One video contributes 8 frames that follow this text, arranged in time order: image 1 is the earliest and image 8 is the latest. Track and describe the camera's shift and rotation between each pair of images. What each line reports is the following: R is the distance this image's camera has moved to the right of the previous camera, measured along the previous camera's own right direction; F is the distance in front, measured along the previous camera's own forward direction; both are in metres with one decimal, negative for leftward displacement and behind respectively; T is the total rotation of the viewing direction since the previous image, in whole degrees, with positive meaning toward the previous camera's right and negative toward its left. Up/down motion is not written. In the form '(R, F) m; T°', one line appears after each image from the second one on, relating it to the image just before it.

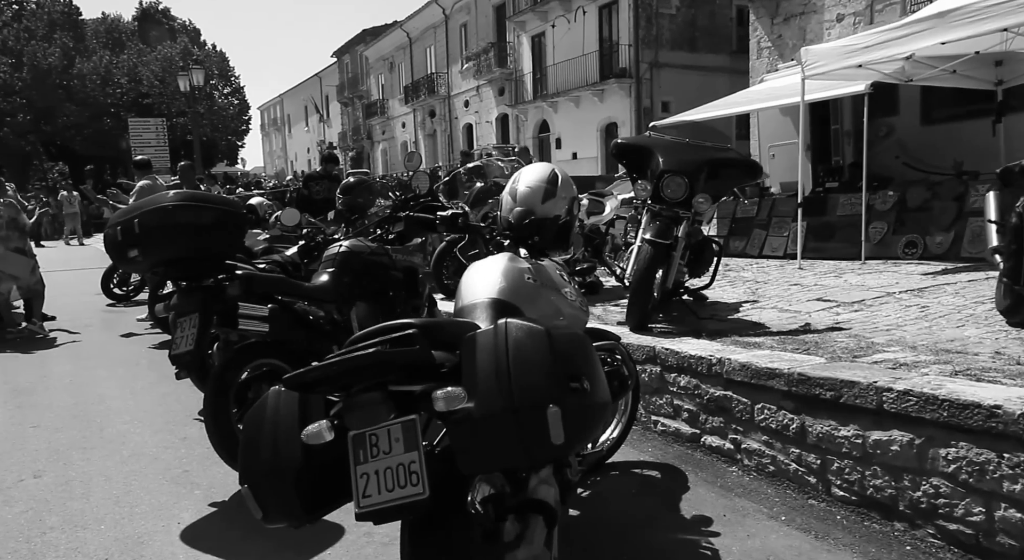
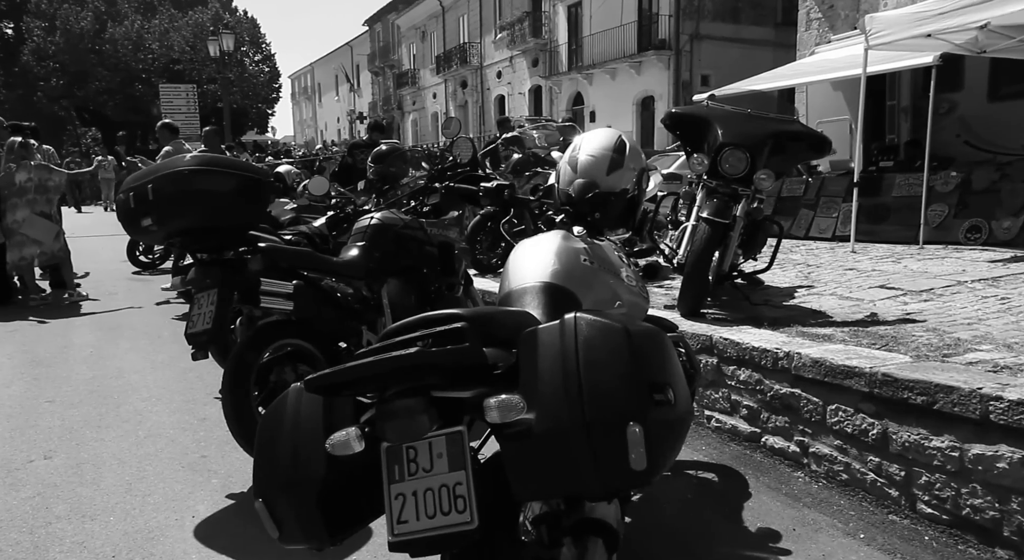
(-0.1, +0.4) m; -2°
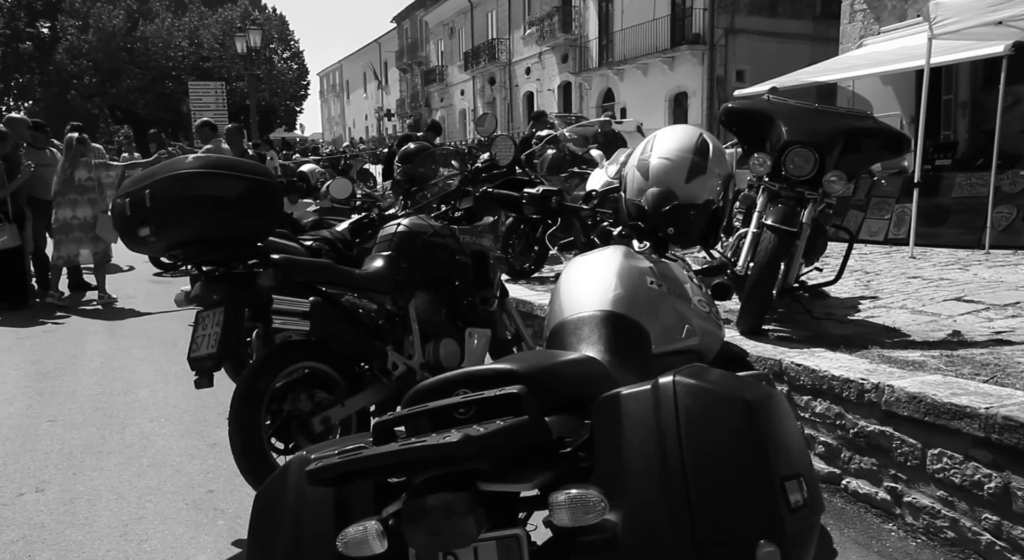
(-0.1, +0.5) m; -2°
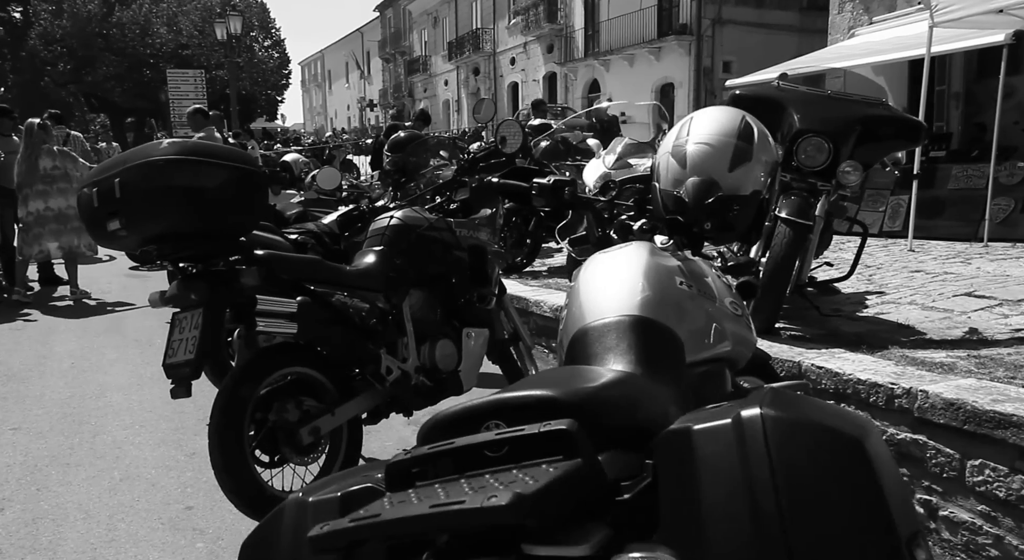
(-0.1, +0.2) m; +1°
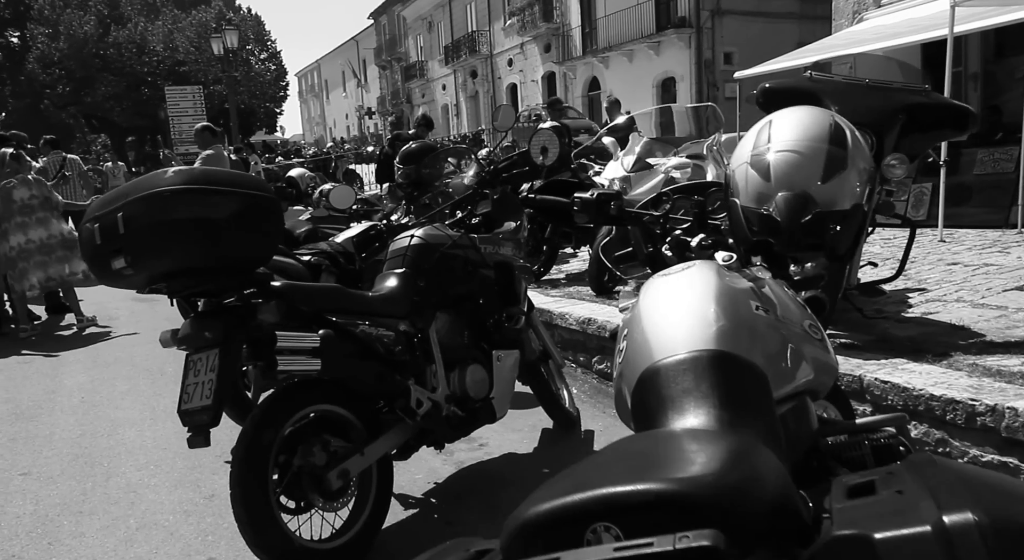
(-0.1, +0.2) m; 0°
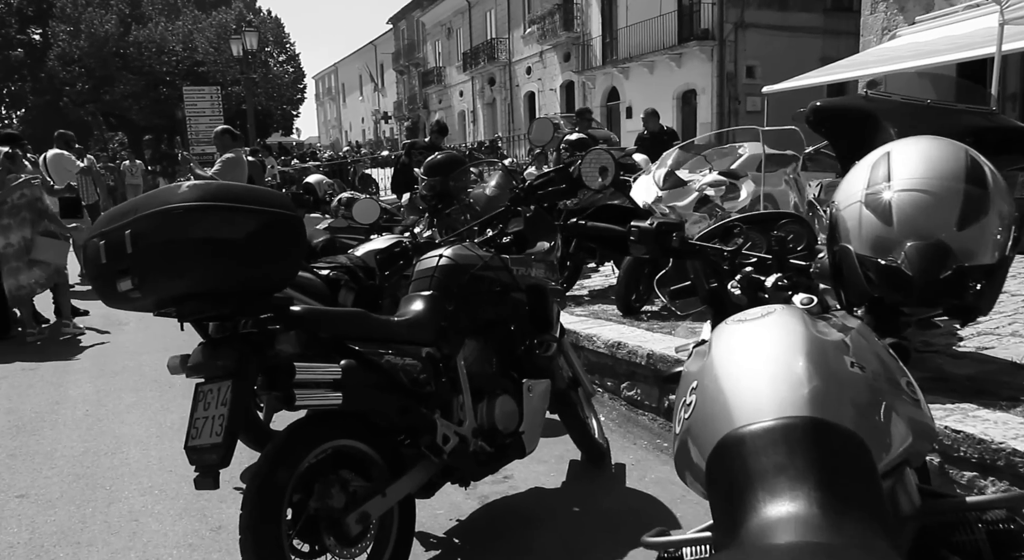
(-0.1, +0.2) m; -1°
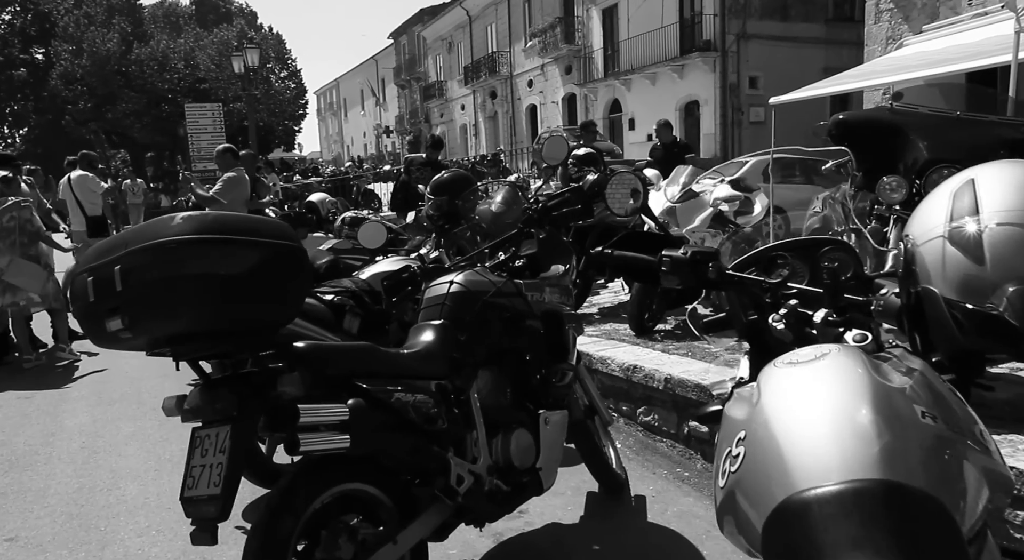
(0.0, +0.2) m; 0°
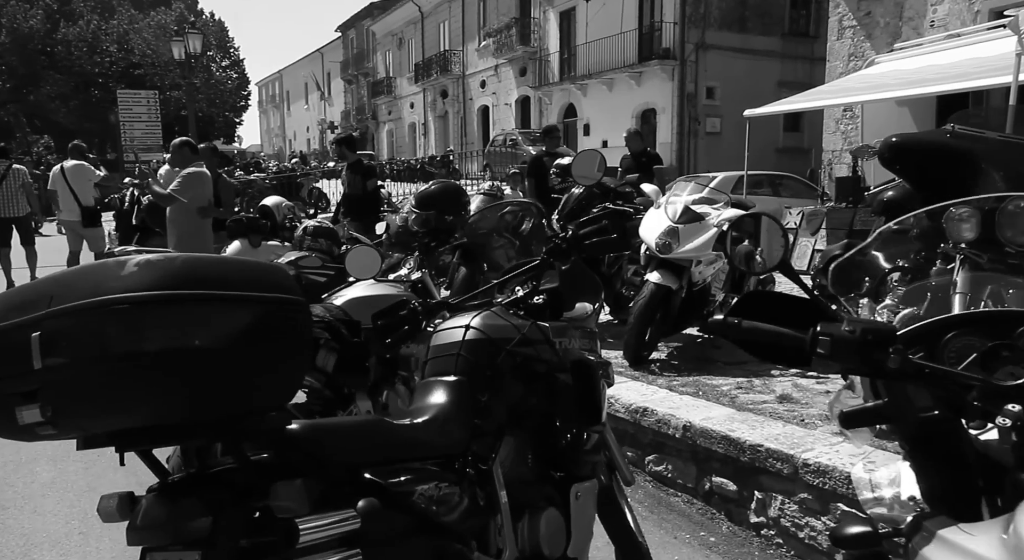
(-0.3, +0.6) m; +4°
